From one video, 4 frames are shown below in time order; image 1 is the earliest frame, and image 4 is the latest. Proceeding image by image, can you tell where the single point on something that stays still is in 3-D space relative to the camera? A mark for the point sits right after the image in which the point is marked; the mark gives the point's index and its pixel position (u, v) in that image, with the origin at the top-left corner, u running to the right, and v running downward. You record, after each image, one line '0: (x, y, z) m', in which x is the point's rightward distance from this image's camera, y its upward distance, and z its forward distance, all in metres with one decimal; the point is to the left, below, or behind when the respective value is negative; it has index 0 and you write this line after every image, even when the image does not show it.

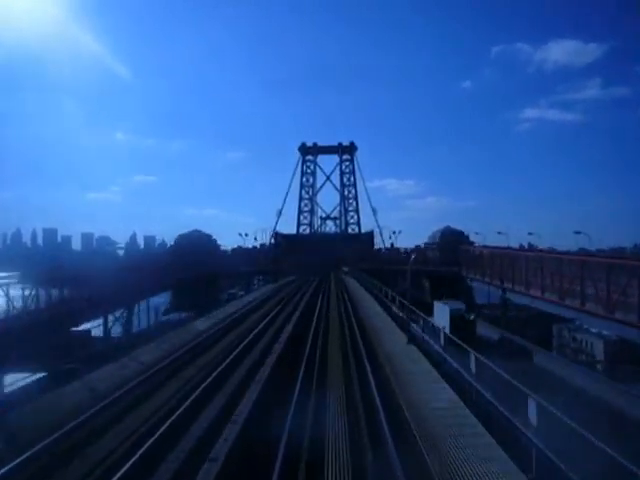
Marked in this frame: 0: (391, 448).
0: (+0.8, -2.3, +9.3) m
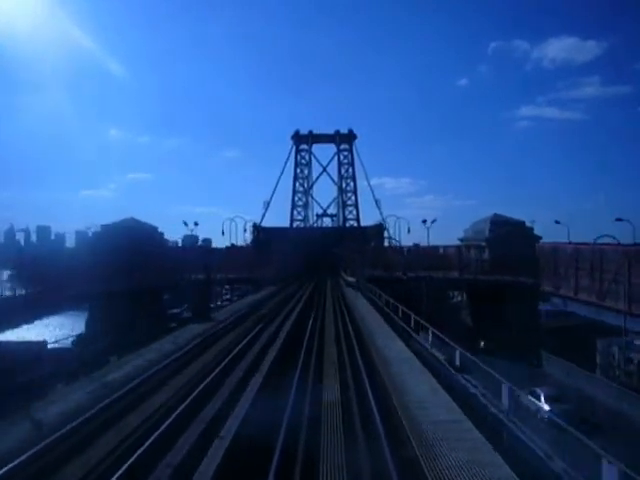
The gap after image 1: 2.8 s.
0: (+0.7, -2.3, +9.2) m
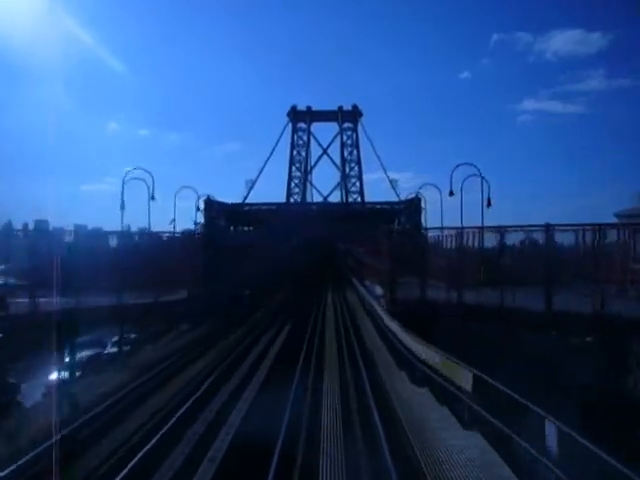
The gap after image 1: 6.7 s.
0: (+0.7, -2.2, +7.3) m
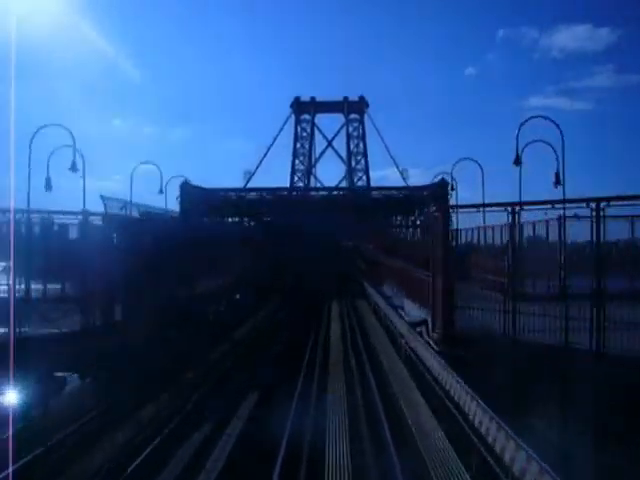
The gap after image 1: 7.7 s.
0: (+0.7, -2.2, +6.1) m
